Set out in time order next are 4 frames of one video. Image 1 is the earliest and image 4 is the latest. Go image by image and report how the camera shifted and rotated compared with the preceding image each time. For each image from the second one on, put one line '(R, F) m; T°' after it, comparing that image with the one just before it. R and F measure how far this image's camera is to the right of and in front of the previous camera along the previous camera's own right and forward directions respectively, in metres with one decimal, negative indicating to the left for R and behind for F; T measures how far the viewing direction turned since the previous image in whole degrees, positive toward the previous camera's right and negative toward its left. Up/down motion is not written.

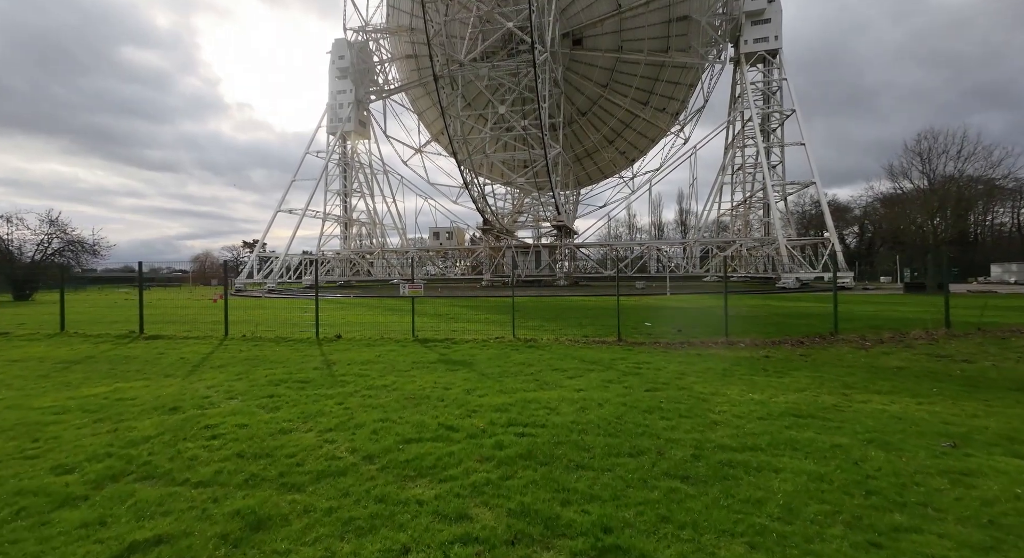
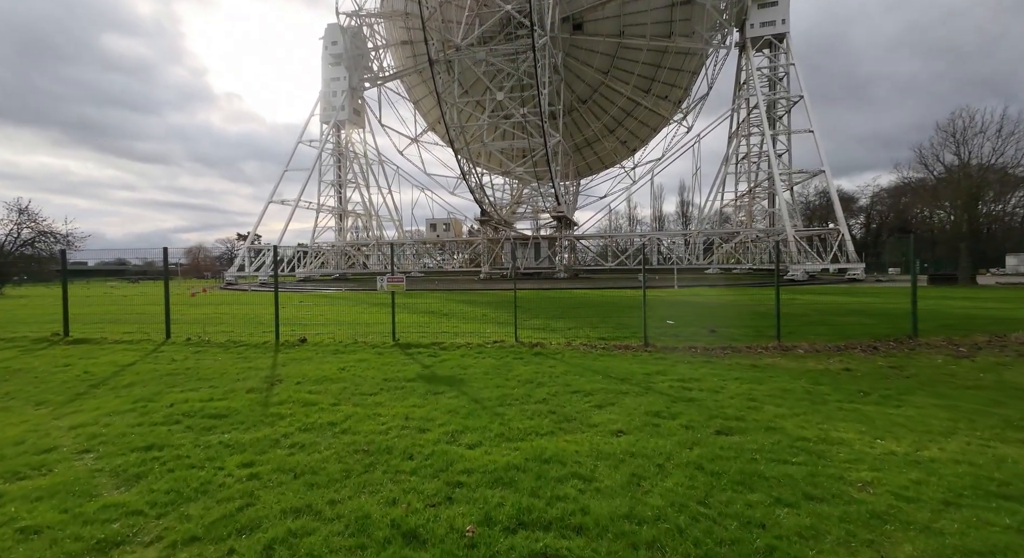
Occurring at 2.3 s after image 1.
(-0.1, +2.3) m; 0°
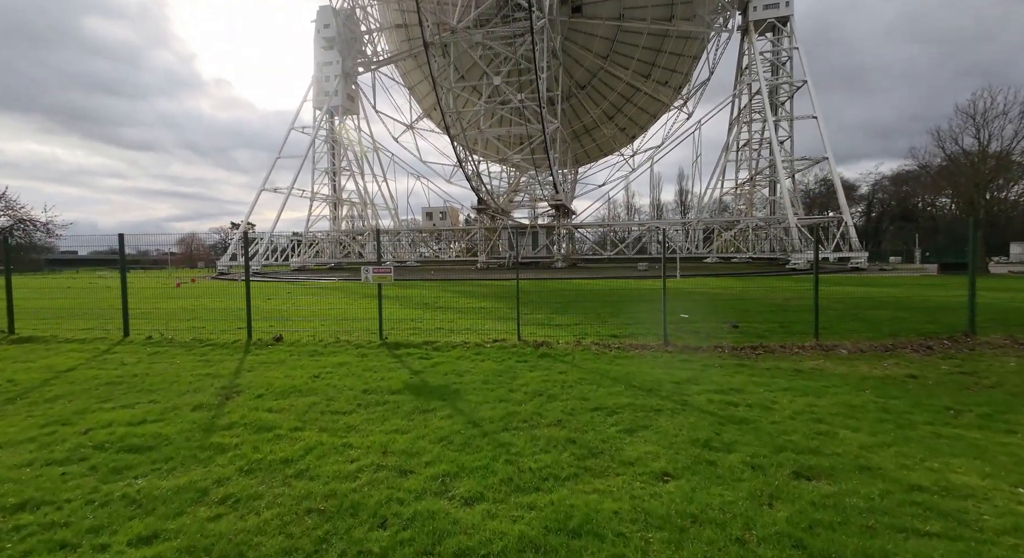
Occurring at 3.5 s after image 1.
(-0.1, +1.2) m; 0°
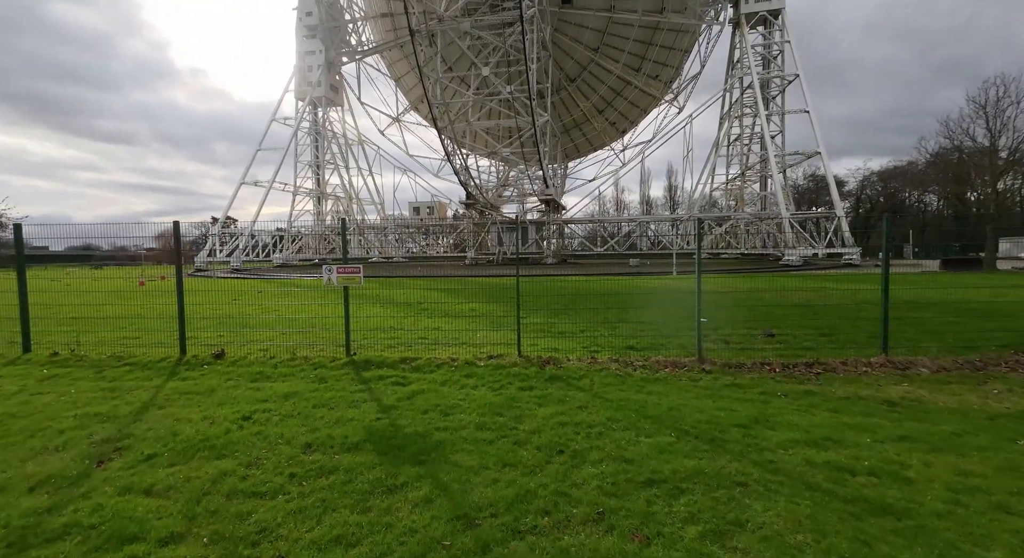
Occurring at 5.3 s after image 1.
(-0.2, +1.8) m; +1°
